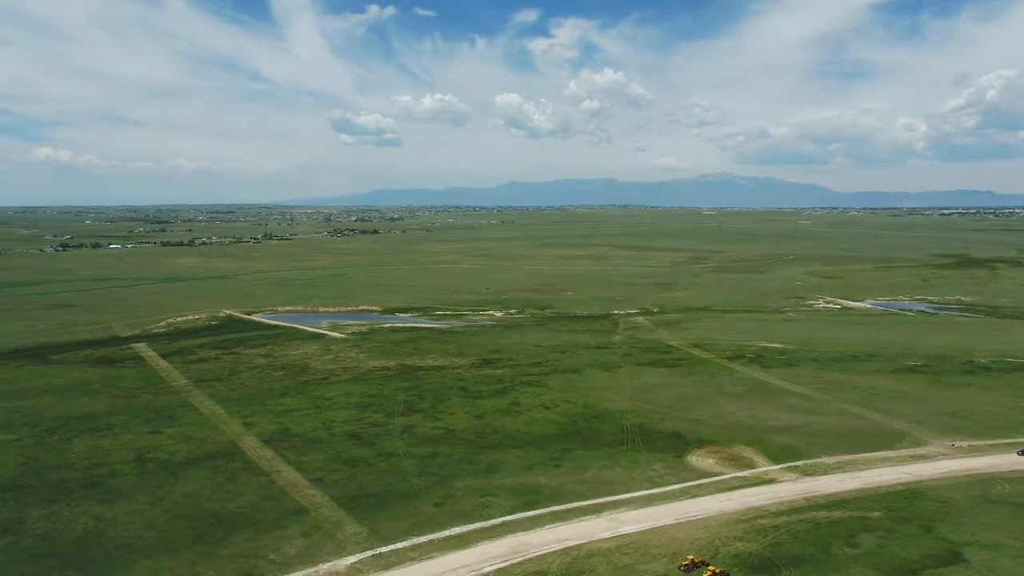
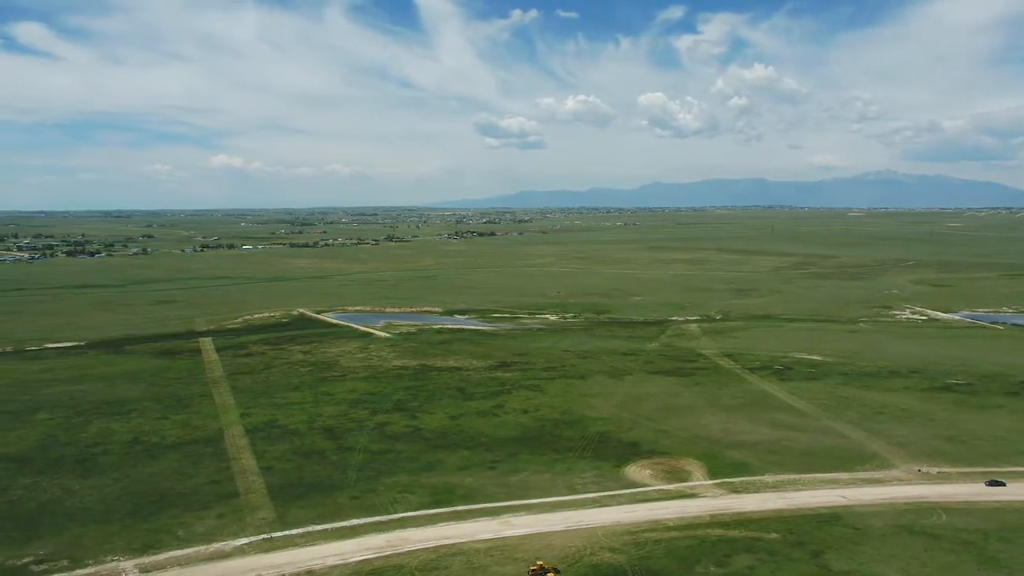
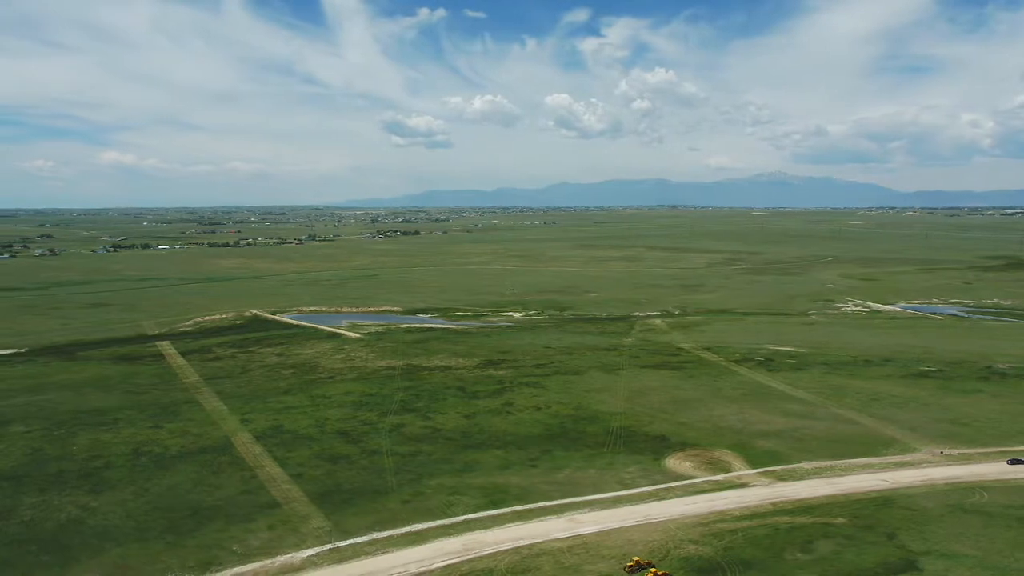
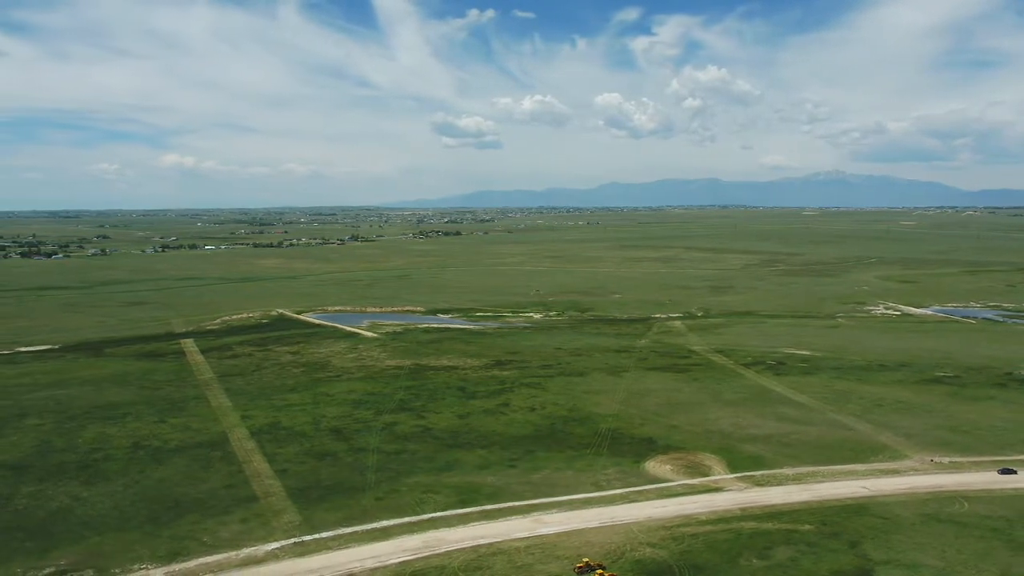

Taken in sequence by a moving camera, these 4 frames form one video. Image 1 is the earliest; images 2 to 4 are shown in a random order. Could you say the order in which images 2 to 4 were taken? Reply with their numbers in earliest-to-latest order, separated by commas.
3, 4, 2
